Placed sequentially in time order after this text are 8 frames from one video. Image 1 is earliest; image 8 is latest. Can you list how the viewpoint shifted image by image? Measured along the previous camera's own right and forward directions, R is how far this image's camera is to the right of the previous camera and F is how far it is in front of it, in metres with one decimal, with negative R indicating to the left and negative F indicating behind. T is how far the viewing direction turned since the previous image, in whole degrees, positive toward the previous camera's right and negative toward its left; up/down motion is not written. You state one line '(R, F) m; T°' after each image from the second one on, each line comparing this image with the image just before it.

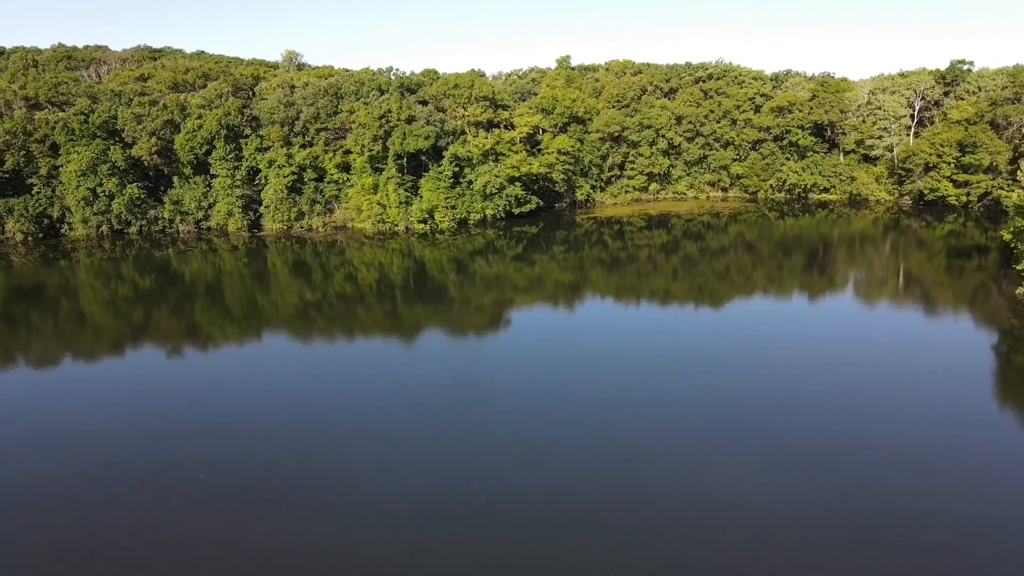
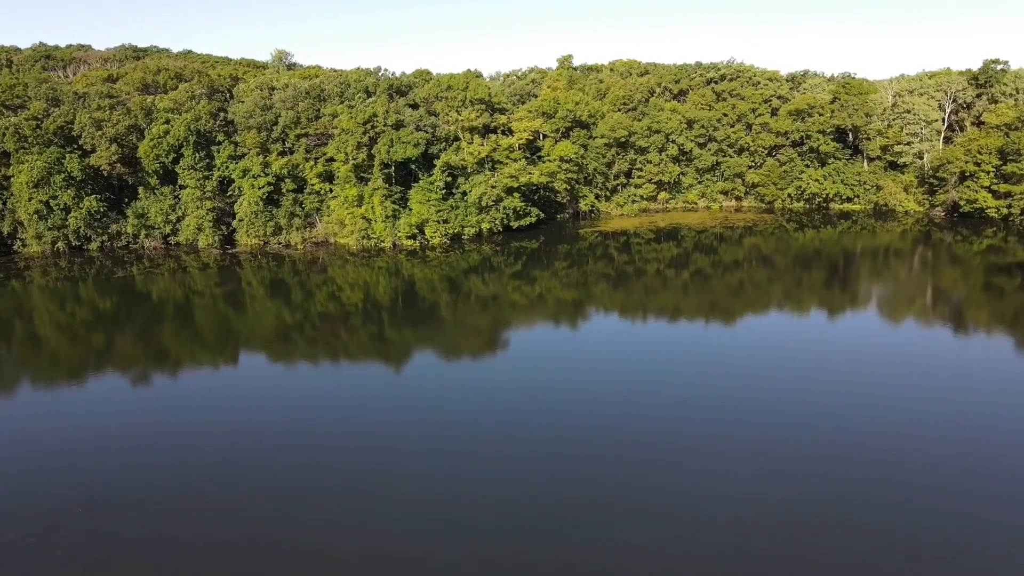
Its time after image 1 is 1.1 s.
(0.0, +4.5) m; 0°
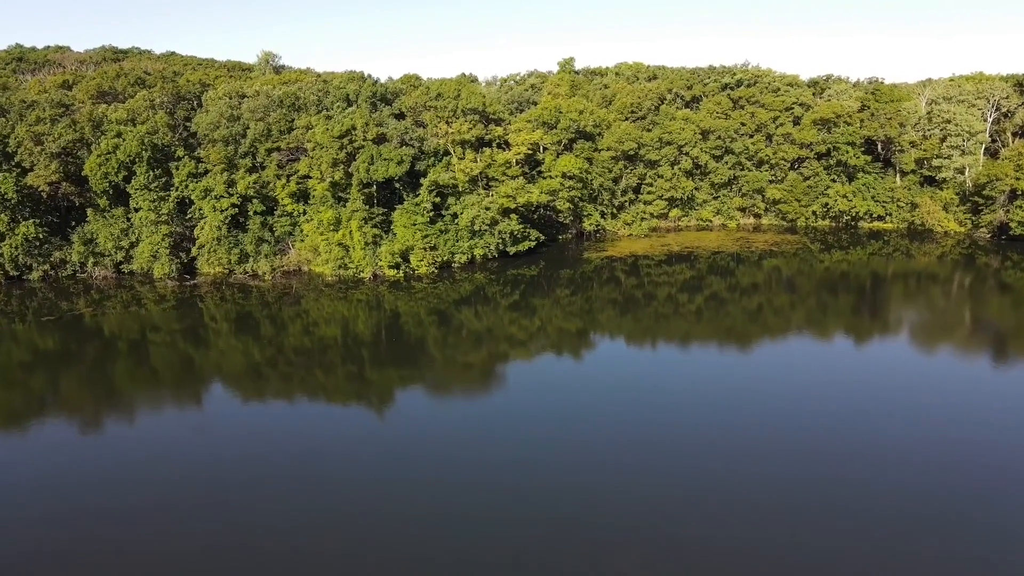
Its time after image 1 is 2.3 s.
(+0.1, +5.2) m; 0°
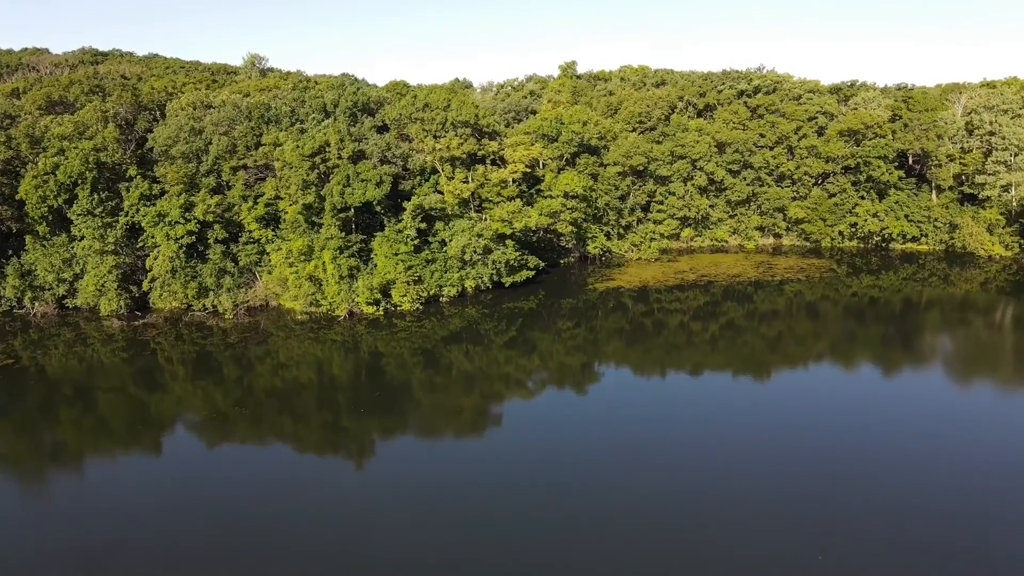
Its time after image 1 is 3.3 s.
(+0.1, +4.8) m; 0°
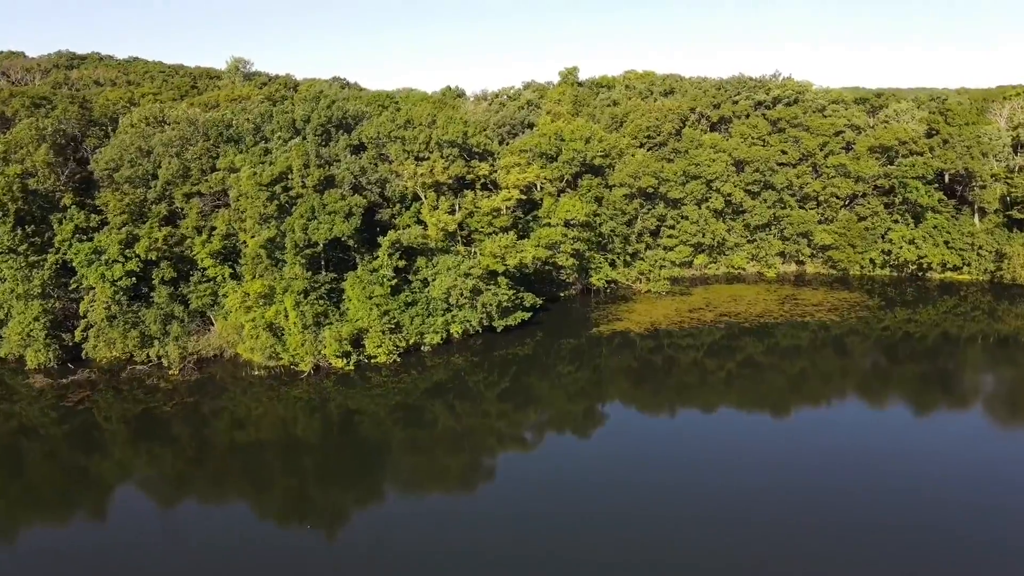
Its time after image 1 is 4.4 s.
(+0.2, +4.9) m; 0°
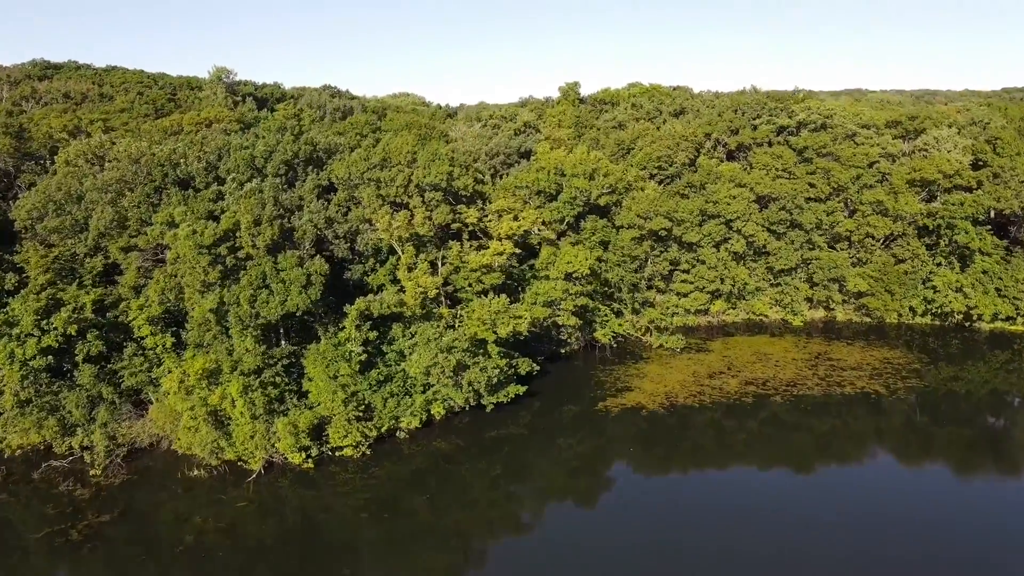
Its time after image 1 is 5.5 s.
(+0.2, +4.9) m; 0°
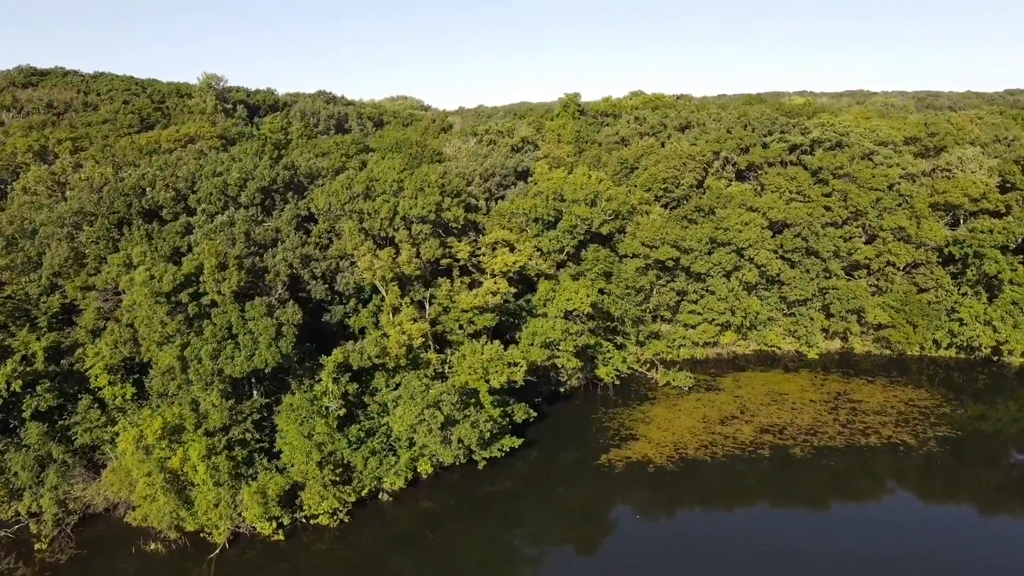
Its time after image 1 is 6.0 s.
(+0.1, +2.5) m; 0°
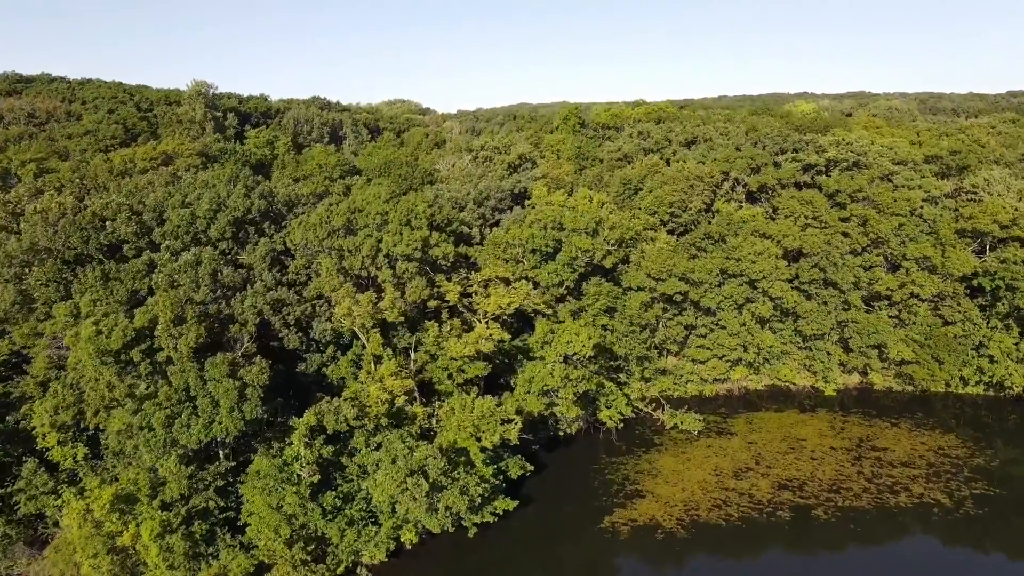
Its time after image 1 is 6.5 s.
(+0.1, +2.5) m; 0°
